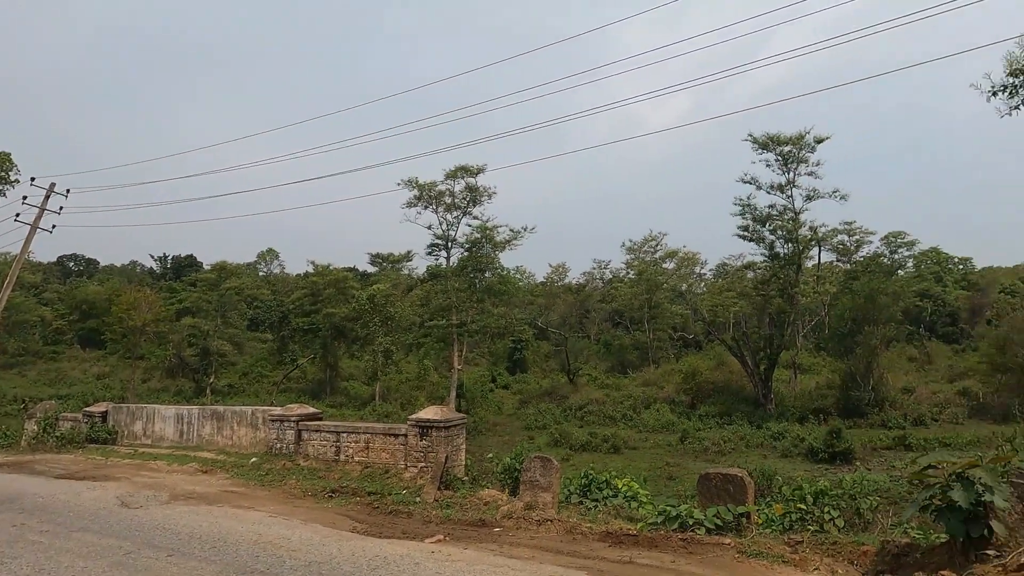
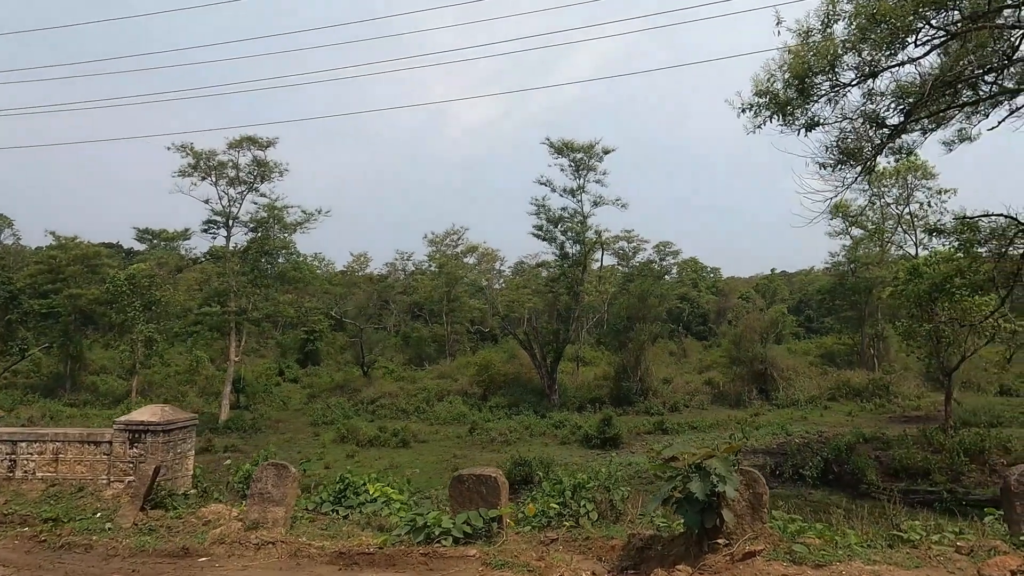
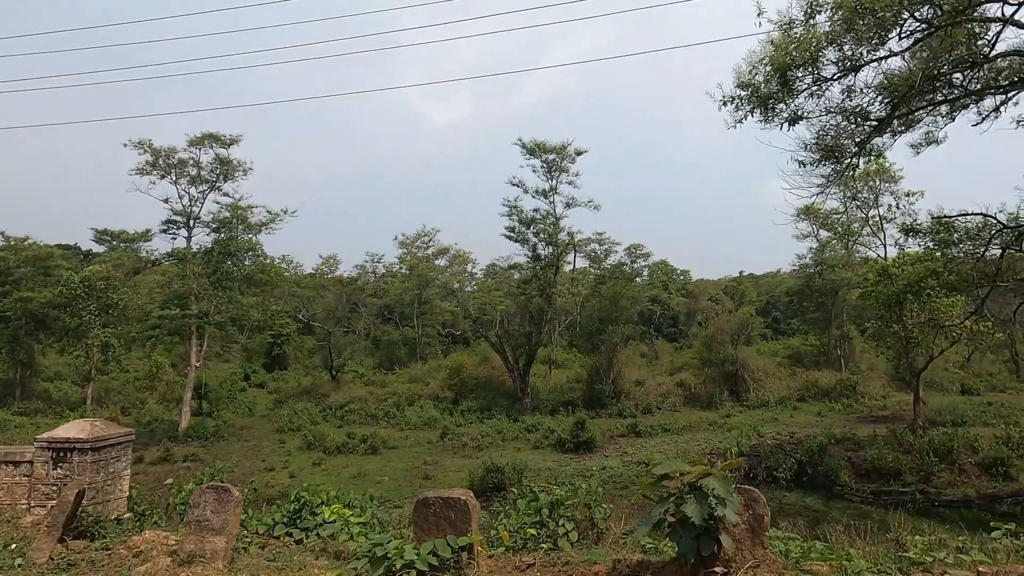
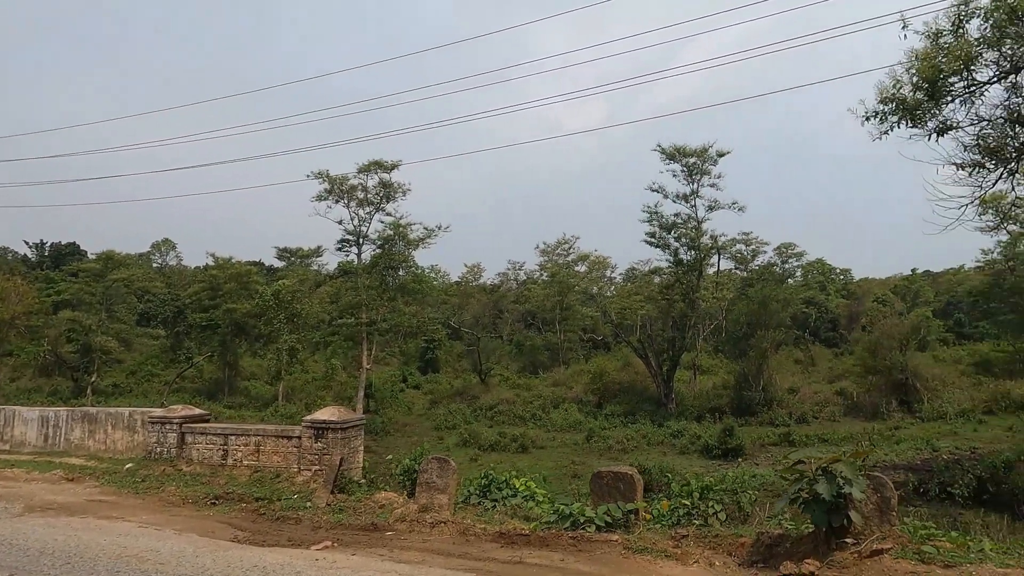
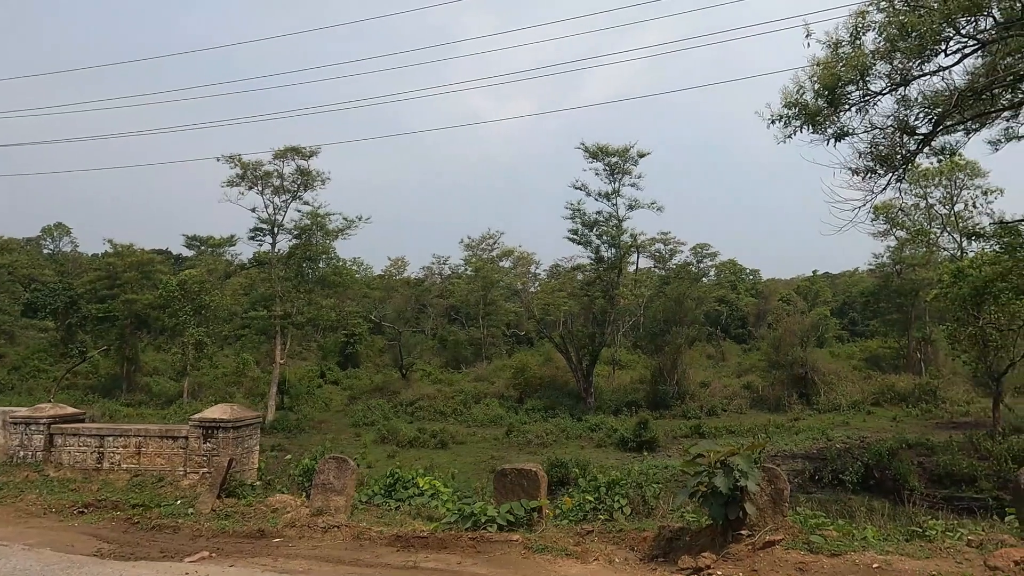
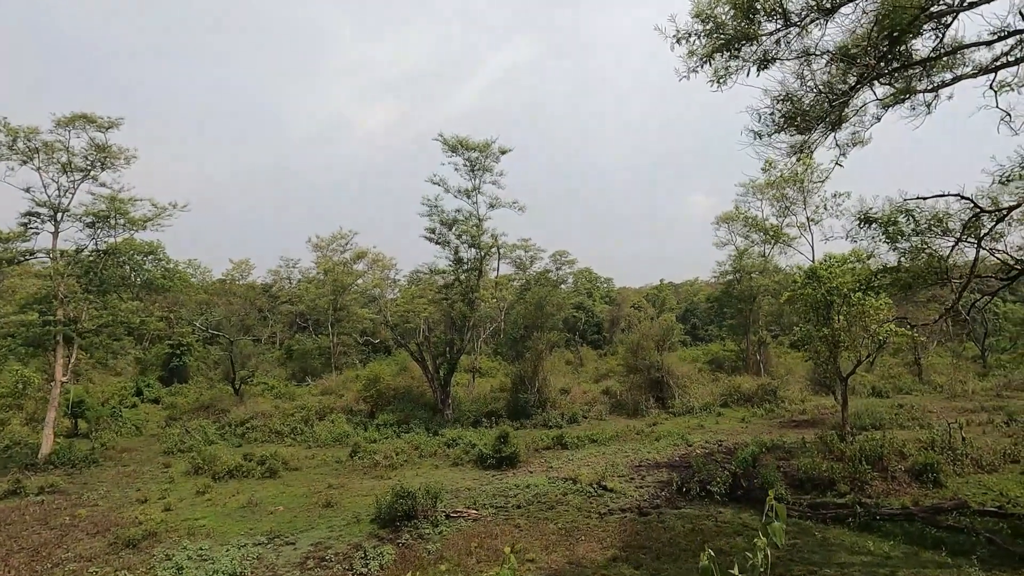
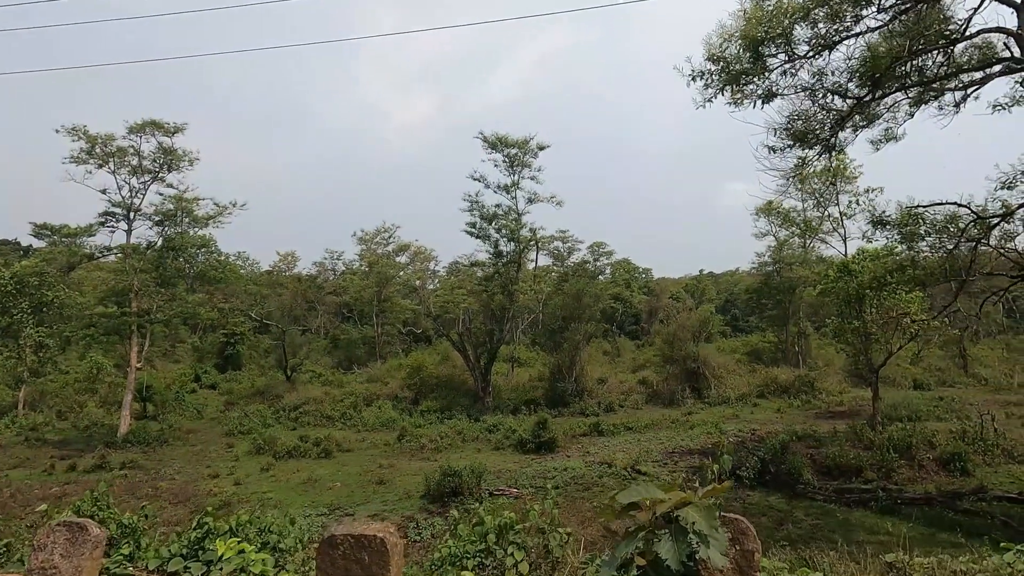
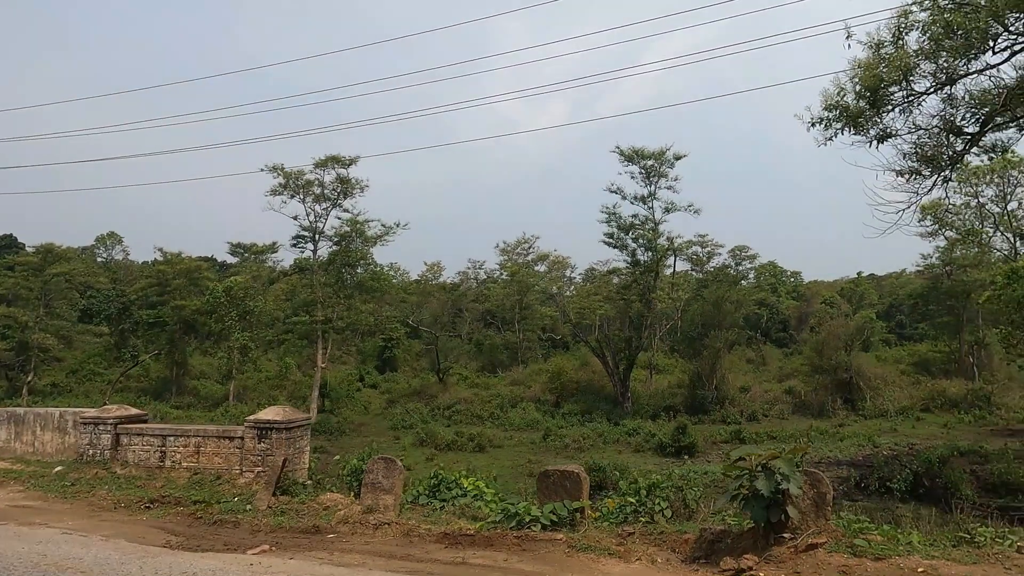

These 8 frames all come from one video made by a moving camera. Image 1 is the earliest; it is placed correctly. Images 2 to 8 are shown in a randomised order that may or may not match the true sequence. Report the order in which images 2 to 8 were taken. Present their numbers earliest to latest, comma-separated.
4, 8, 5, 2, 3, 7, 6
